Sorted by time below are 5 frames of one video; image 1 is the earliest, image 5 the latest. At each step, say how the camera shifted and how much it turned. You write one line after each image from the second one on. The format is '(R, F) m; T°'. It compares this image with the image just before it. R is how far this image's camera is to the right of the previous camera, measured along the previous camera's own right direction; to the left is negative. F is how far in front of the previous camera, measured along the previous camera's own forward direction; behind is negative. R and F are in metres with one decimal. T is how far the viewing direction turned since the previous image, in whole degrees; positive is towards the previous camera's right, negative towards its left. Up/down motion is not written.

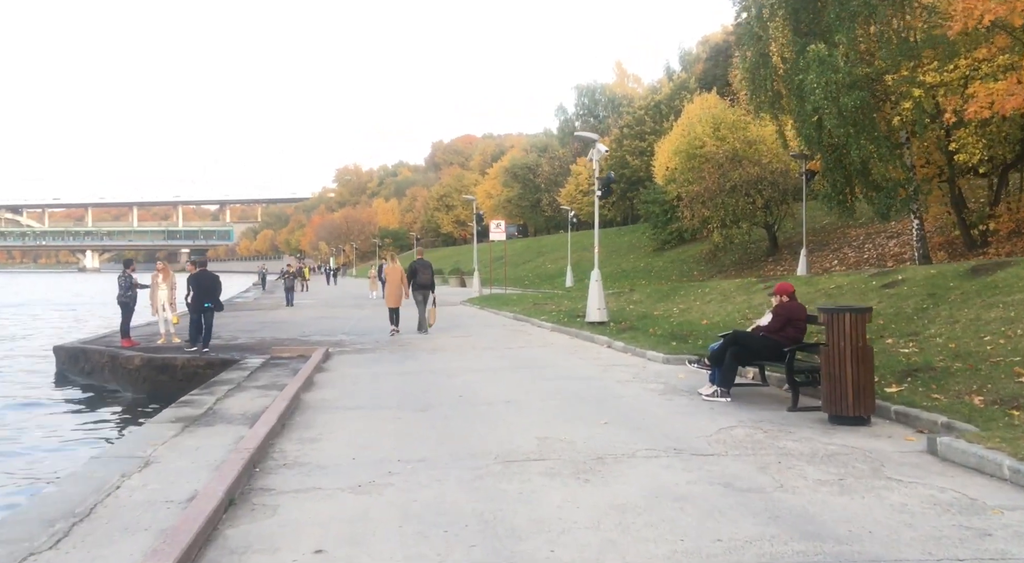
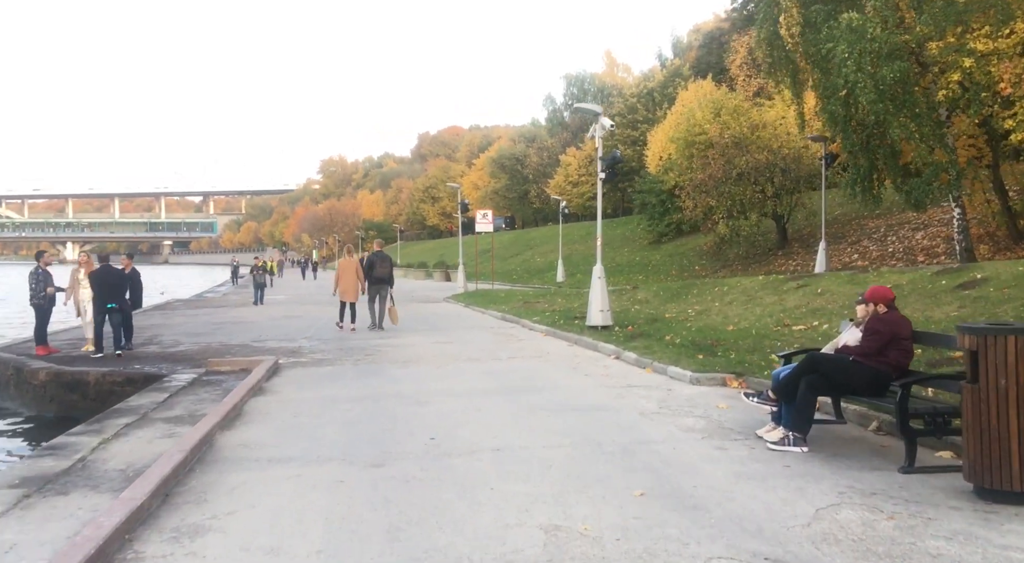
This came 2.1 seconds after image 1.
(0.0, +2.8) m; +1°
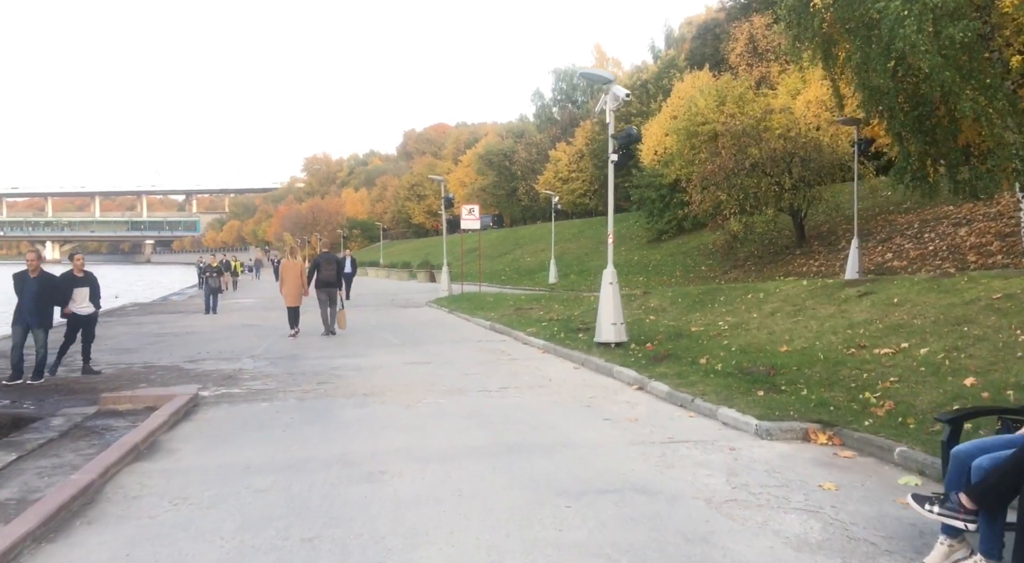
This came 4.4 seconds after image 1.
(-0.1, +3.1) m; +1°
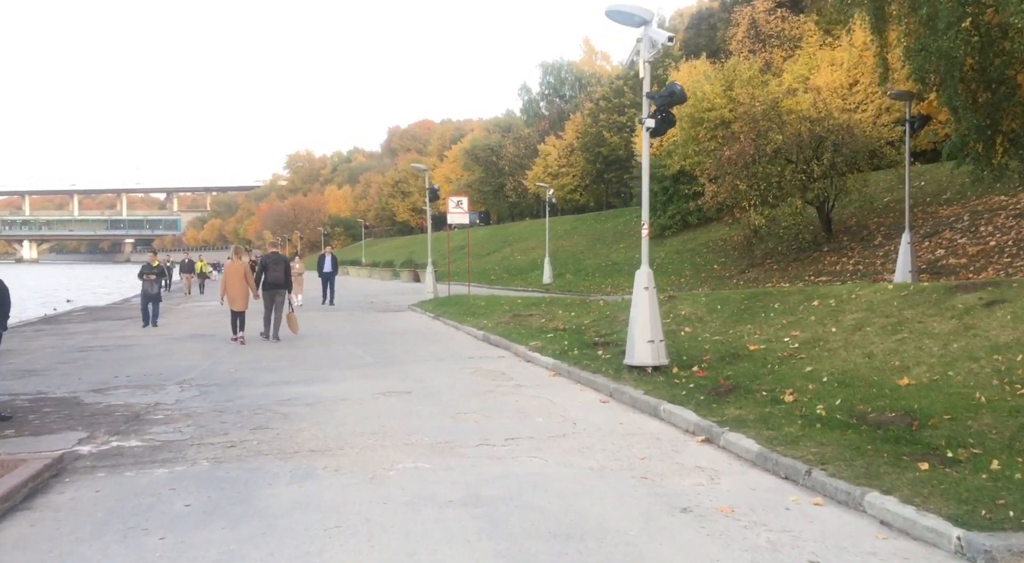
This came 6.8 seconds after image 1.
(-0.2, +3.2) m; +1°
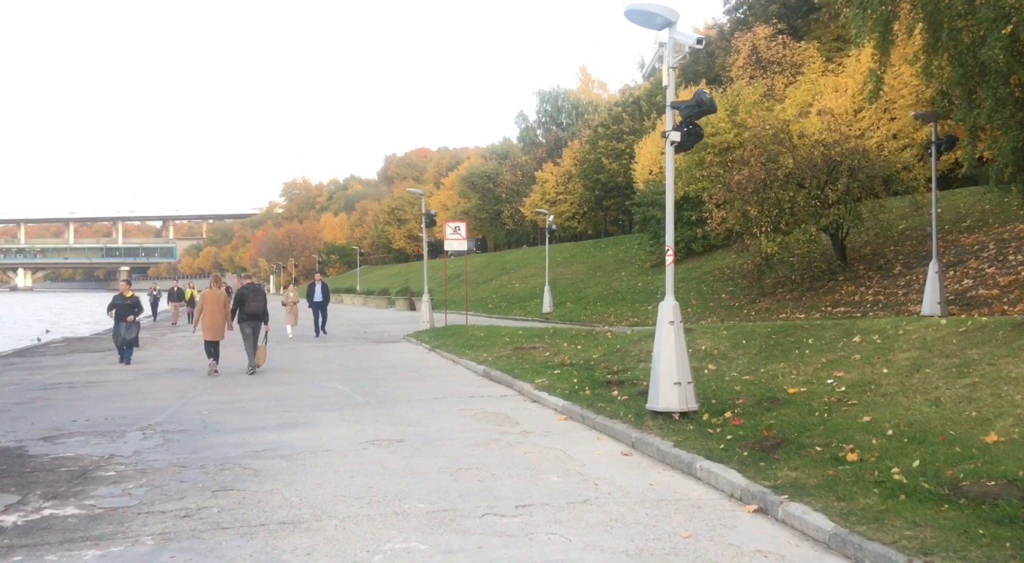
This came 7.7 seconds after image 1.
(-0.1, +1.2) m; 0°
